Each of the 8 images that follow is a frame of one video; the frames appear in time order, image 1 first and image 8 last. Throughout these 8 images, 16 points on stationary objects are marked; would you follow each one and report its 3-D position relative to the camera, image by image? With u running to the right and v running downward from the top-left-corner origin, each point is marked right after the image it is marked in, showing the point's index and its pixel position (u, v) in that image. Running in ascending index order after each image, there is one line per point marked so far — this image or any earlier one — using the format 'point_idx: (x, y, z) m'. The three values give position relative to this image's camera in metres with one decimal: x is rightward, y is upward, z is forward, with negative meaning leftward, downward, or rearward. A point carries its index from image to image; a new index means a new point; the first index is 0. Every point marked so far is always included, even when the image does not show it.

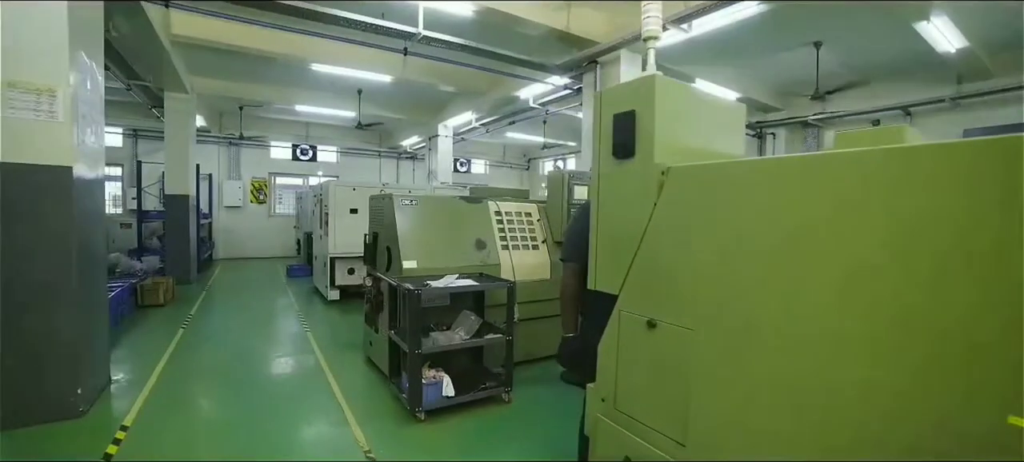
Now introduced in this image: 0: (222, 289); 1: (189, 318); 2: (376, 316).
0: (-3.7, -0.7, +5.6) m
1: (-3.3, -0.8, +4.4) m
2: (-0.8, -0.5, +2.7) m
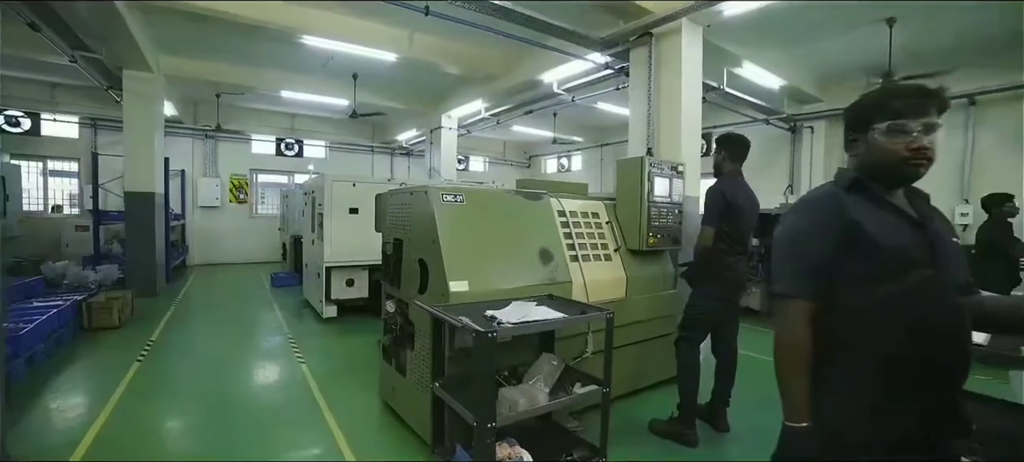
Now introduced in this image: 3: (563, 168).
0: (-3.5, -0.8, +4.8) m
1: (-3.0, -0.9, +3.6) m
2: (-0.5, -0.5, +2.0) m
3: (+1.1, +1.4, +9.9) m
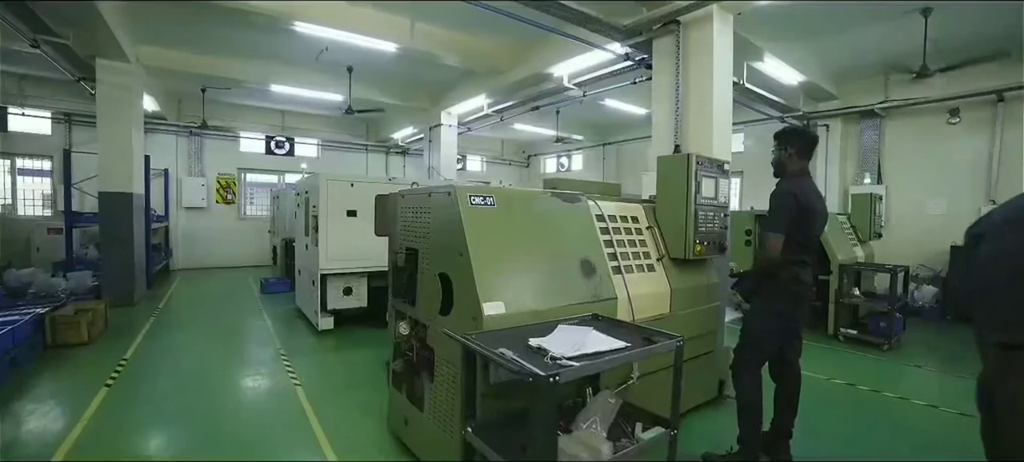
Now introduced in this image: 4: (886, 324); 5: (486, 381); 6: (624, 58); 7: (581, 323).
0: (-3.4, -0.8, +4.5) m
1: (-2.9, -0.9, +3.2) m
2: (-0.4, -0.6, +1.7) m
3: (+1.1, +1.4, +9.6) m
4: (+3.1, -0.8, +3.6) m
5: (-0.1, -0.5, +1.3) m
6: (+0.9, +1.4, +3.6) m
7: (+0.2, -0.3, +1.5) m
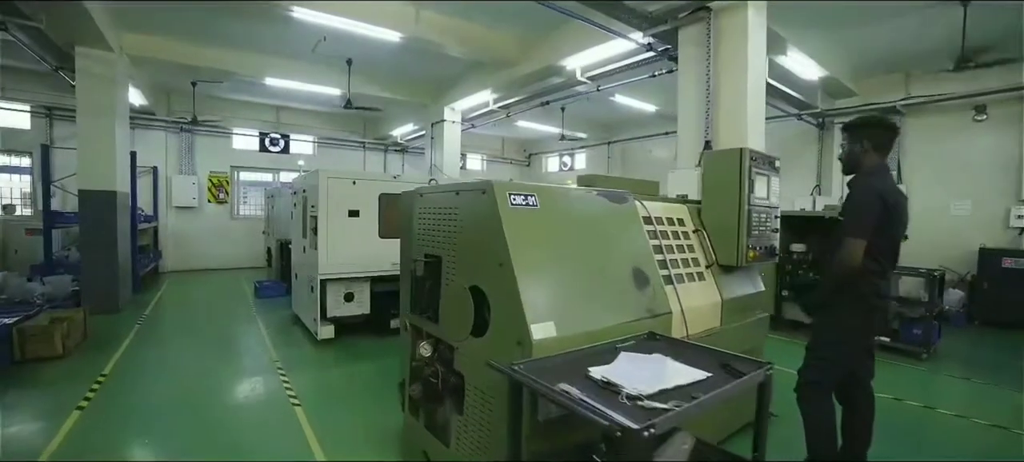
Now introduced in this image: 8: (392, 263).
0: (-3.3, -0.8, +4.2) m
1: (-2.8, -0.9, +3.0) m
2: (-0.2, -0.6, +1.4) m
3: (+1.1, +1.4, +9.4) m
4: (+3.2, -0.8, +3.4) m
5: (+0.1, -0.5, +1.1) m
6: (+1.1, +1.4, +3.4) m
7: (+0.4, -0.3, +1.3) m
8: (-1.0, -0.3, +3.6) m
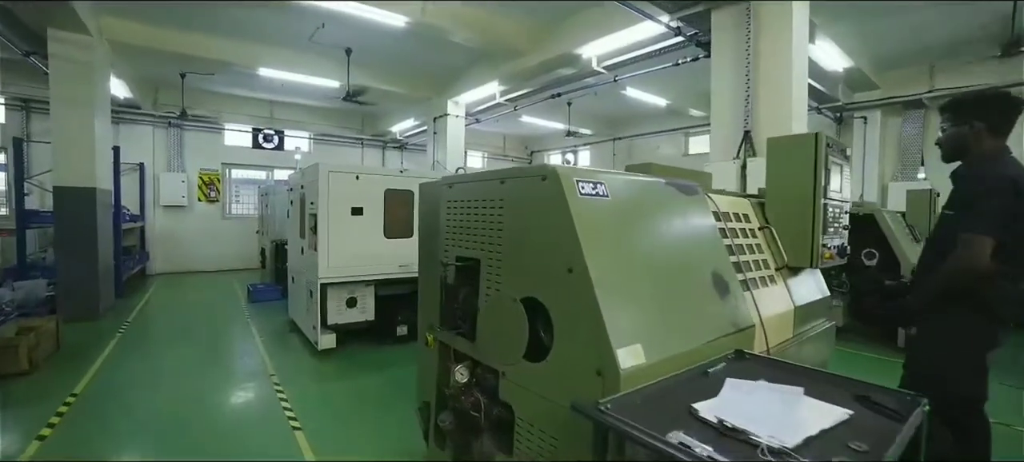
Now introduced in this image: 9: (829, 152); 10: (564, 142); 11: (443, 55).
0: (-3.2, -0.8, +3.9) m
1: (-2.6, -0.9, +2.7) m
2: (-0.1, -0.6, +1.2) m
3: (+1.2, +1.4, +9.1) m
4: (+3.3, -0.8, +3.2) m
5: (+0.2, -0.5, +0.8) m
6: (+1.2, +1.4, +3.2) m
7: (+0.5, -0.3, +1.0) m
8: (-0.9, -0.3, +3.4) m
9: (+1.1, +0.3, +1.6) m
10: (+1.1, +1.9, +9.2) m
11: (-0.7, +1.8, +4.4) m
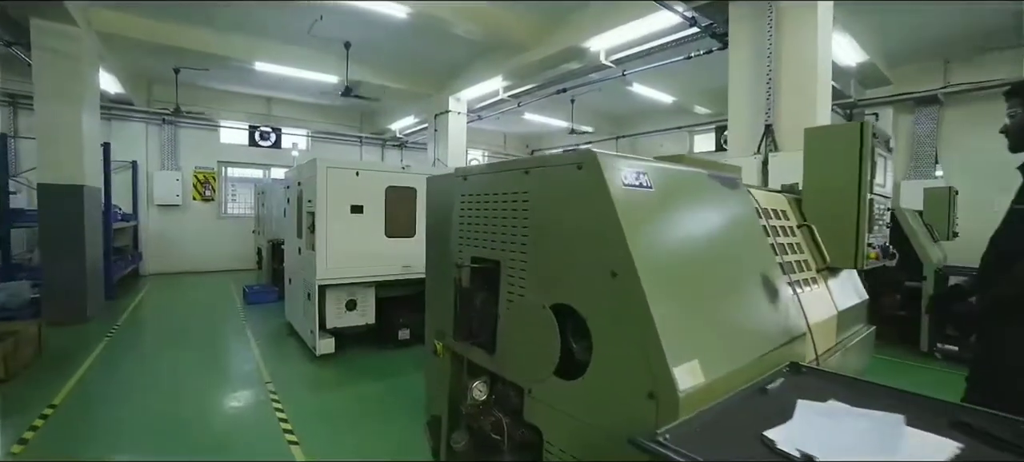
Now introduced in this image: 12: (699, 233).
0: (-3.2, -0.8, +3.8) m
1: (-2.6, -0.9, +2.5) m
2: (0.0, -0.6, +1.0) m
3: (+1.2, +1.4, +9.0) m
4: (+3.4, -0.8, +3.1) m
5: (+0.3, -0.5, +0.7) m
6: (+1.2, +1.4, +3.0) m
7: (+0.6, -0.3, +0.9) m
8: (-0.8, -0.3, +3.2) m
9: (+1.2, +0.3, +1.4) m
10: (+1.1, +1.9, +9.0) m
11: (-0.6, +1.8, +4.3) m
12: (+0.4, 0.0, +1.0) m
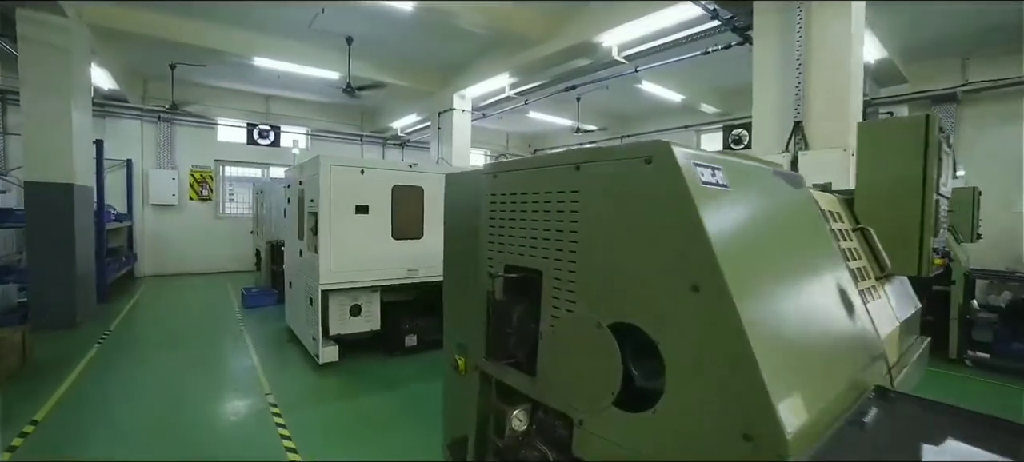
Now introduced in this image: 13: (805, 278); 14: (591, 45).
0: (-3.1, -0.8, +3.6) m
1: (-2.5, -0.9, +2.4) m
2: (+0.1, -0.6, +0.9) m
3: (+1.3, +1.4, +8.9) m
4: (+3.4, -0.8, +3.0) m
5: (+0.4, -0.5, +0.6) m
6: (+1.3, +1.4, +2.9) m
7: (+0.7, -0.3, +0.7) m
8: (-0.7, -0.3, +3.1) m
9: (+1.3, +0.3, +1.3) m
10: (+1.2, +1.9, +8.9) m
11: (-0.6, +1.8, +4.2) m
12: (+0.5, 0.0, +0.8) m
13: (+0.6, -0.1, +0.8) m
14: (+0.7, +1.6, +3.7) m
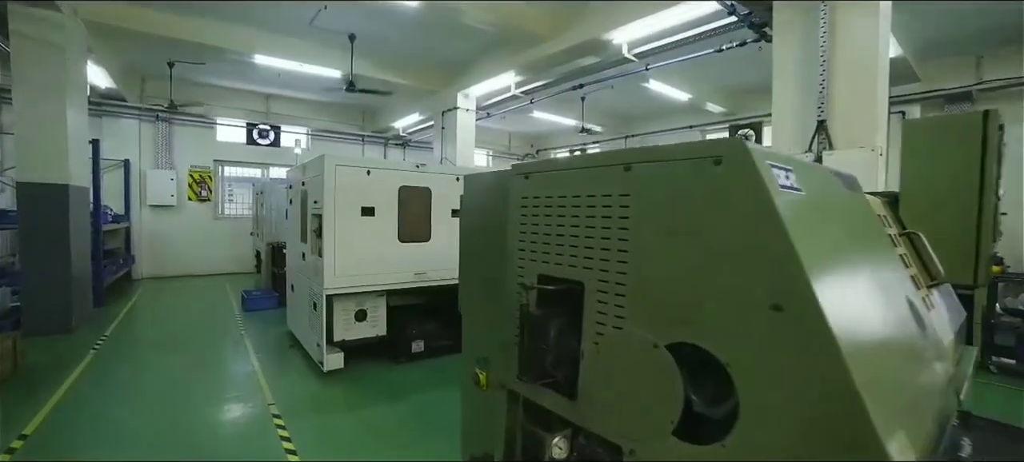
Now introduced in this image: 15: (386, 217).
0: (-3.0, -0.8, +3.5) m
1: (-2.4, -0.9, +2.3) m
2: (+0.1, -0.6, +0.8) m
3: (+1.3, +1.4, +8.8) m
4: (+3.5, -0.8, +2.9) m
5: (+0.4, -0.5, +0.5) m
6: (+1.4, +1.4, +2.8) m
7: (+0.7, -0.3, +0.7) m
8: (-0.7, -0.3, +3.0) m
9: (+1.3, +0.3, +1.2) m
10: (+1.2, +1.8, +8.8) m
11: (-0.5, +1.8, +4.1) m
12: (+0.6, 0.0, +0.7) m
13: (+0.6, -0.1, +0.8) m
14: (+0.7, +1.6, +3.6) m
15: (-0.8, +0.1, +2.8) m
